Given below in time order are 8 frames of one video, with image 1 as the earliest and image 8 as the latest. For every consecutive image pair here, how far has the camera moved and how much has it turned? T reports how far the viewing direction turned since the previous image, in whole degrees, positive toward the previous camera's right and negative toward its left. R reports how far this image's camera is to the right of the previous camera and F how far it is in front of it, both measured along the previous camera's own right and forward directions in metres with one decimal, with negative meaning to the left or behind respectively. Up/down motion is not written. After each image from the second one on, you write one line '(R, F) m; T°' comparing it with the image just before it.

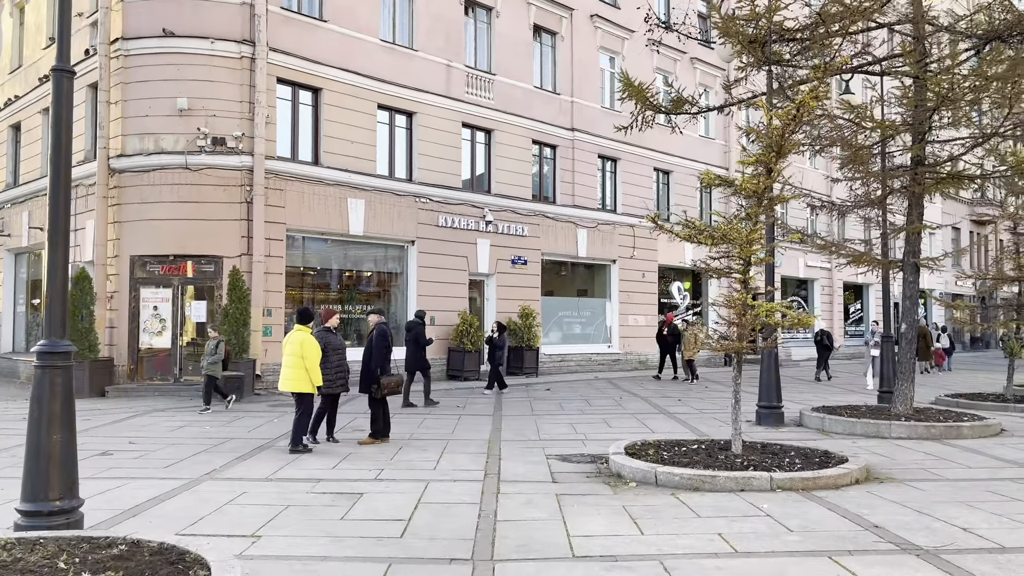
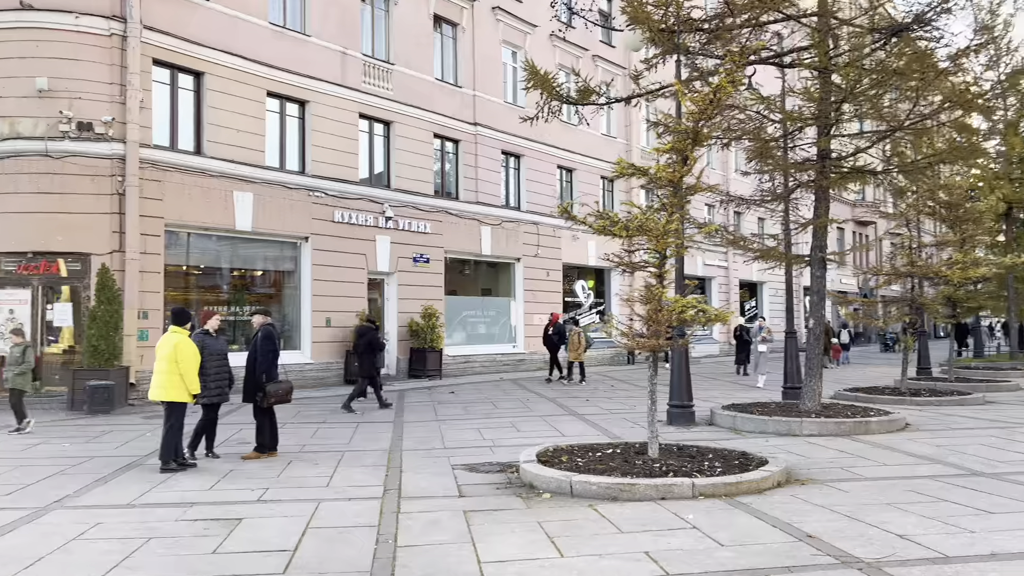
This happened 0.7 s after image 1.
(0.0, +0.7) m; +7°
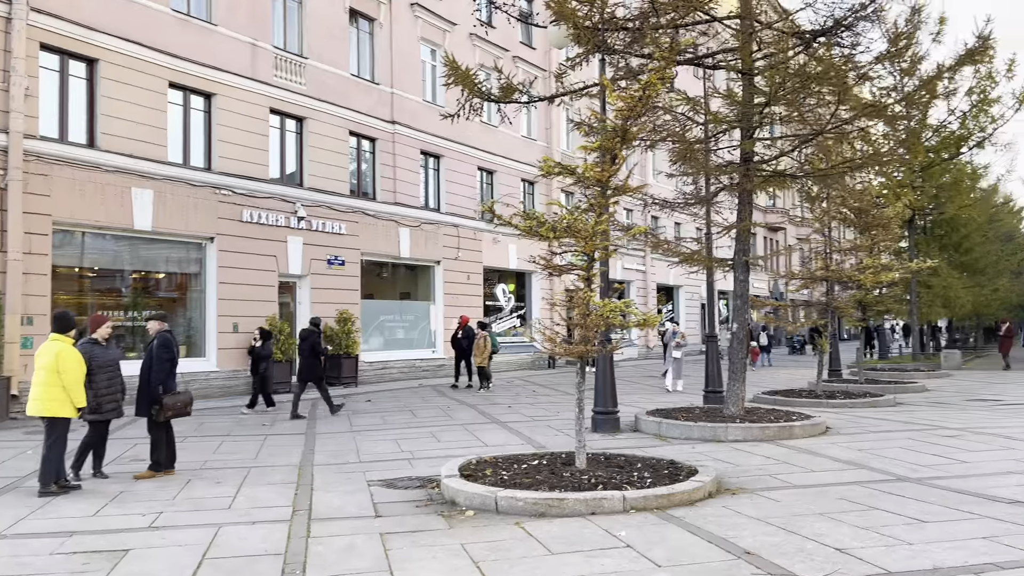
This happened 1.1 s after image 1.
(0.0, +0.5) m; +6°
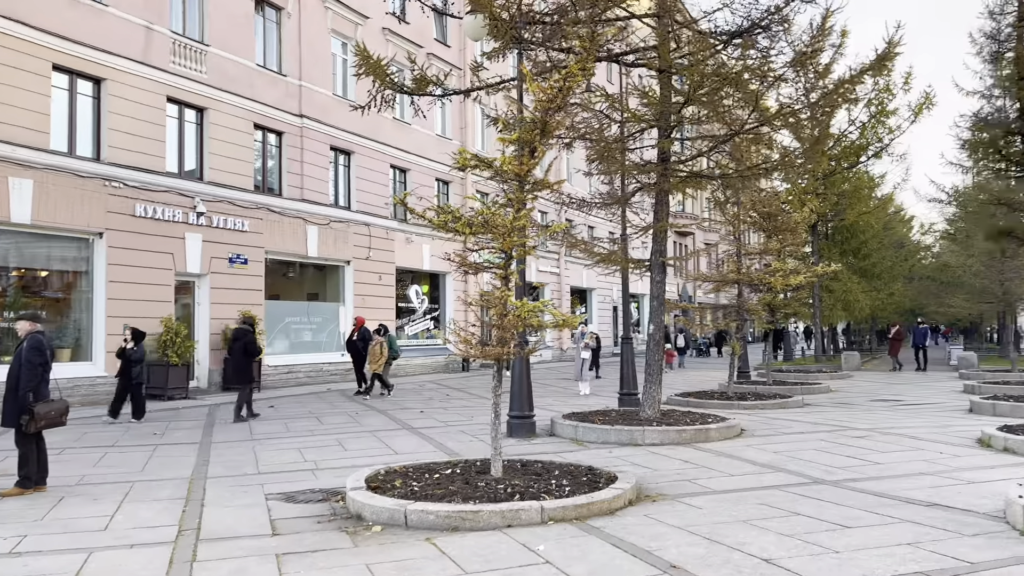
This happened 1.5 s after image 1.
(0.0, +0.4) m; +6°
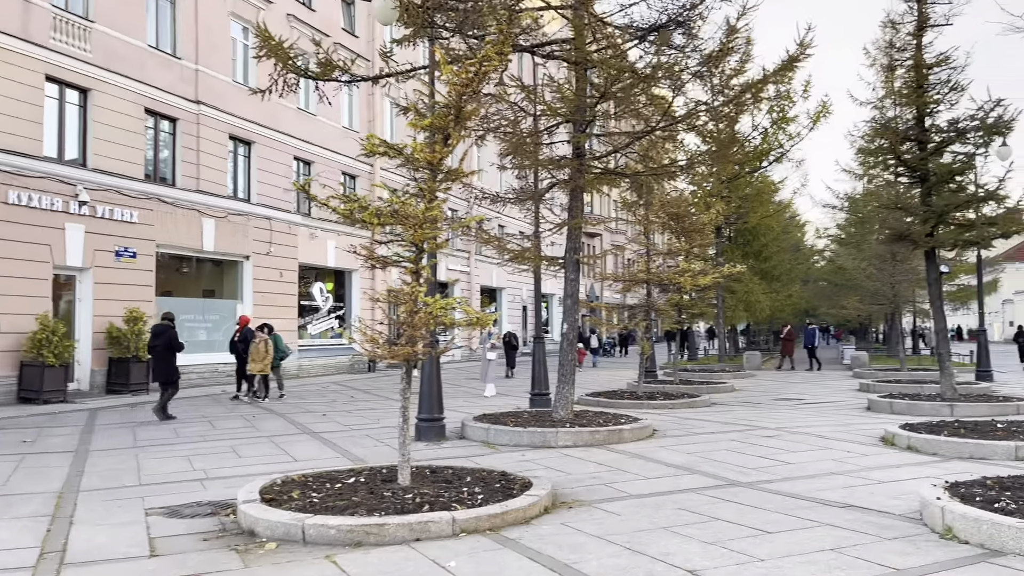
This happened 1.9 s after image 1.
(0.0, +0.4) m; +7°
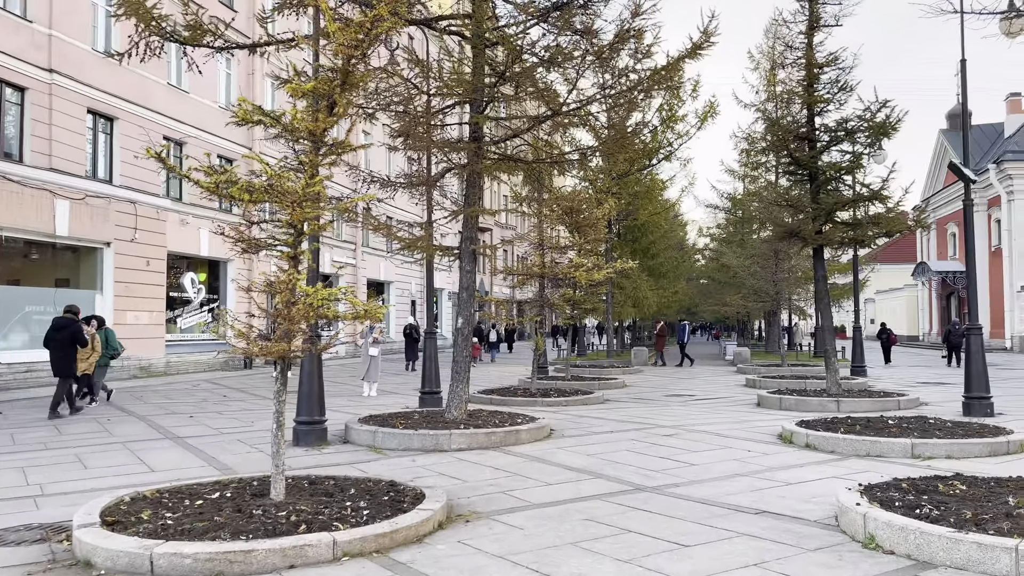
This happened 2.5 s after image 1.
(0.0, +0.7) m; +8°
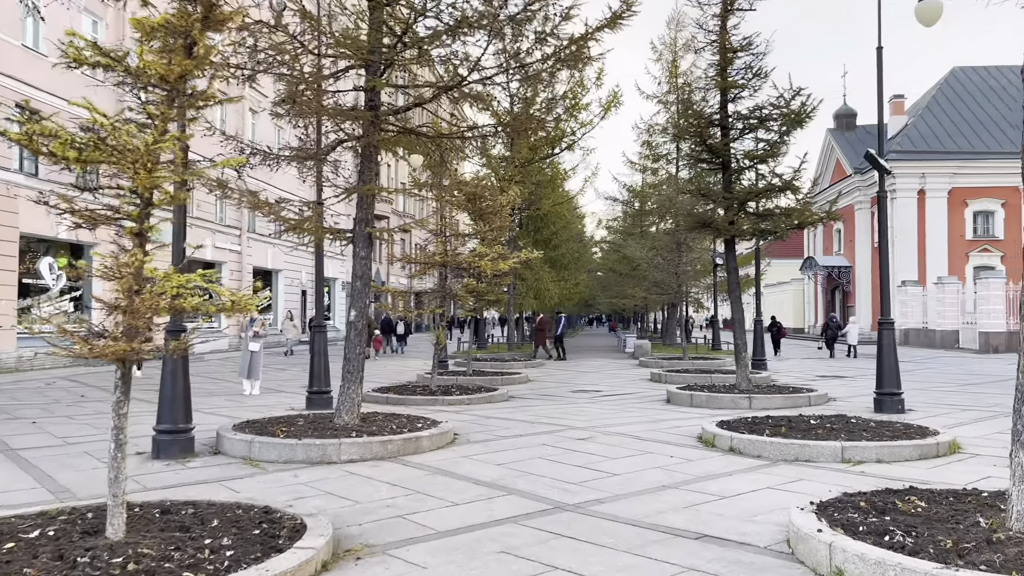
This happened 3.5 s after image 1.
(0.0, +1.0) m; +7°
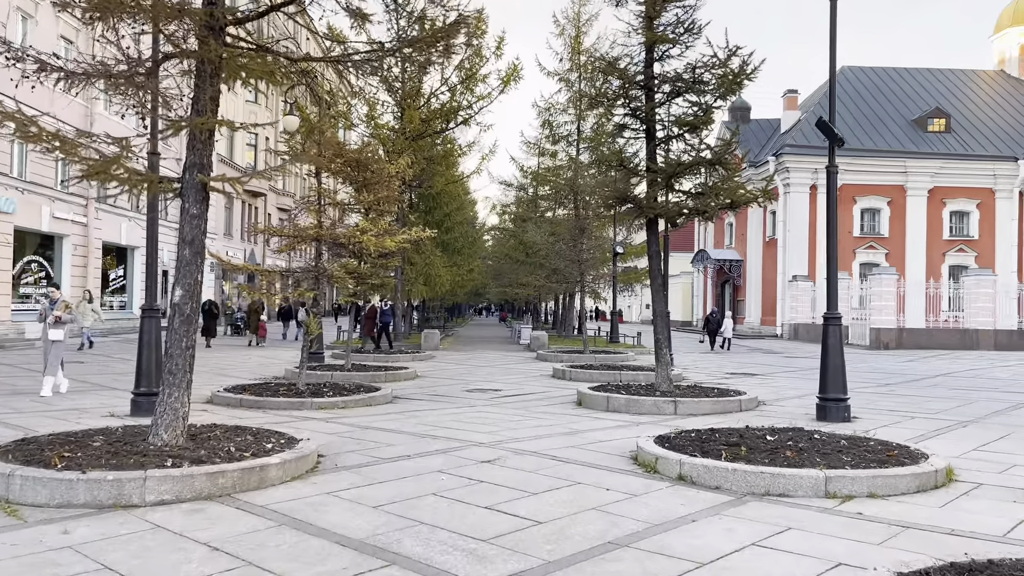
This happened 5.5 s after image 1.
(0.0, +2.1) m; +8°
